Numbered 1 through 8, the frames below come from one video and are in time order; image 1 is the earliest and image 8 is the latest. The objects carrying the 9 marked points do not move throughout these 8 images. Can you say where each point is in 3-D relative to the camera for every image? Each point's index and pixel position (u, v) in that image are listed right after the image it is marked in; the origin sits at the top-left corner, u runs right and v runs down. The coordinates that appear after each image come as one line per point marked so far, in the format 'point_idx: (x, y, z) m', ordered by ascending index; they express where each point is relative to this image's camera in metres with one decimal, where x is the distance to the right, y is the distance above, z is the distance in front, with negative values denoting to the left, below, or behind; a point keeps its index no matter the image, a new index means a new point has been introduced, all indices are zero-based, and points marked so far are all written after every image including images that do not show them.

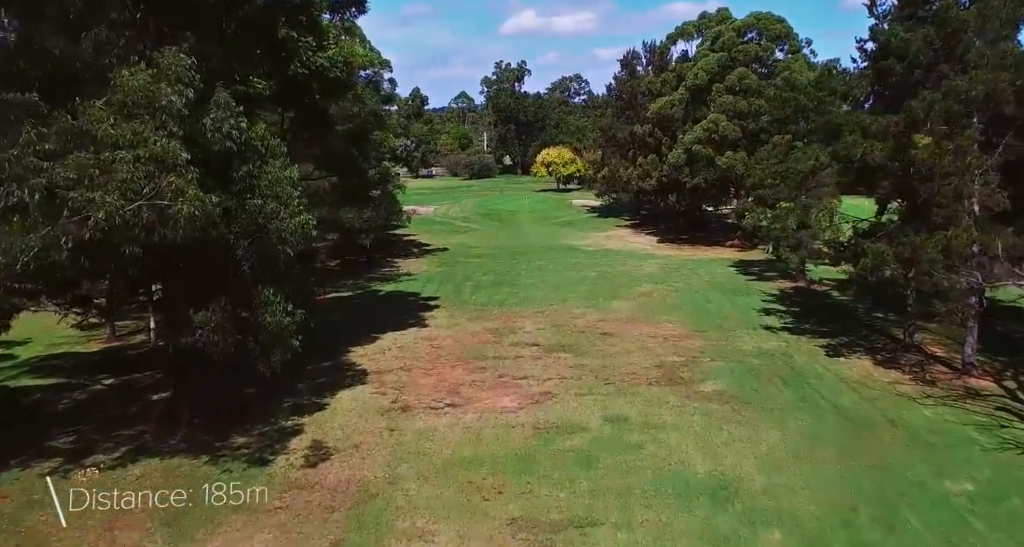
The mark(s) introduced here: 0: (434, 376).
0: (-1.5, -2.0, +13.0) m
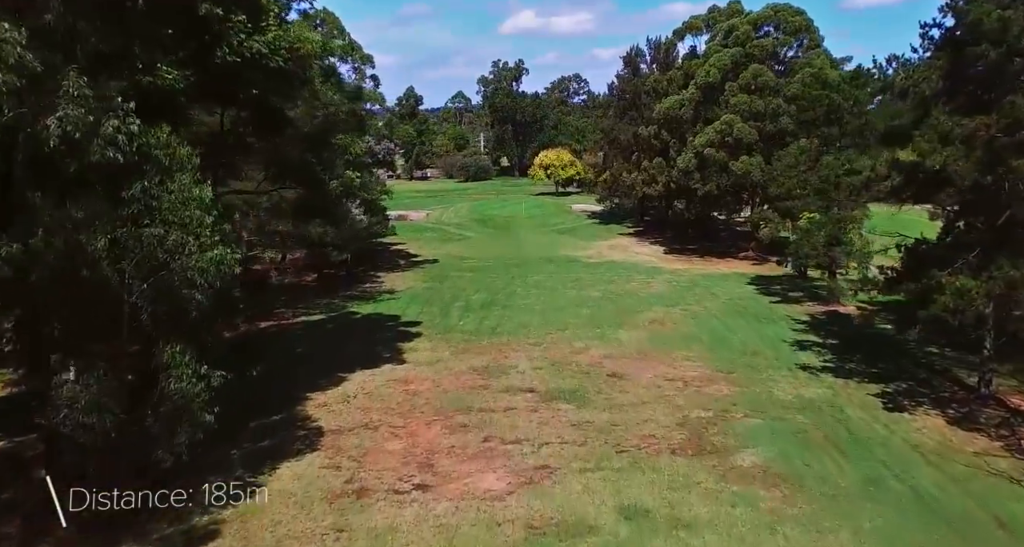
0: (-1.7, -2.5, +10.5) m
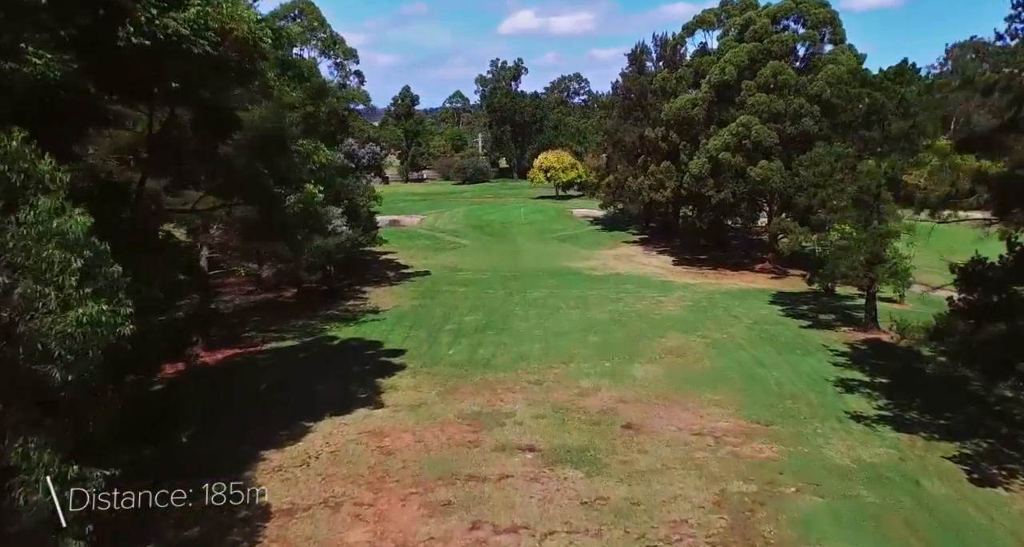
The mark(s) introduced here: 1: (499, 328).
0: (-1.7, -3.1, +8.3) m
1: (-0.3, -1.5, +18.4) m
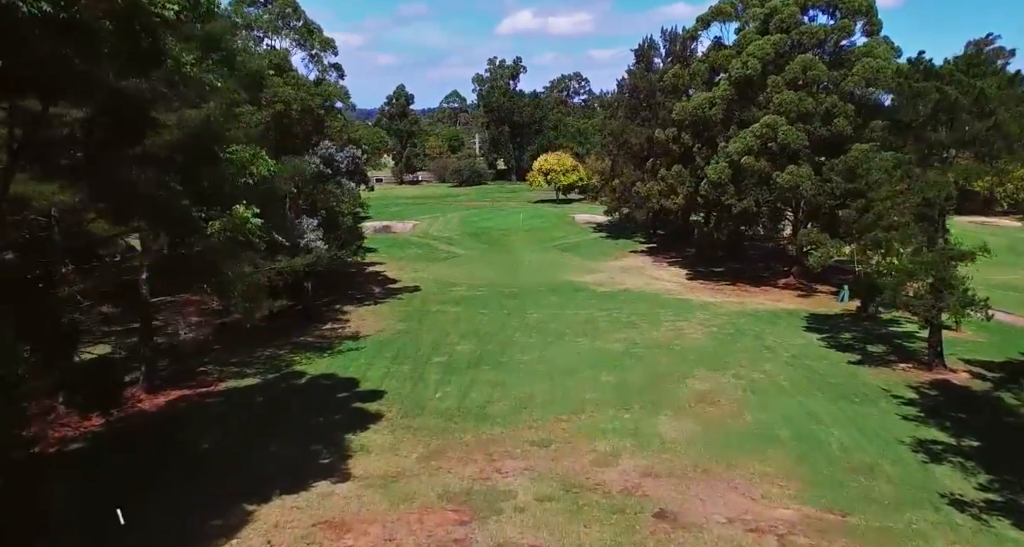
0: (-1.7, -3.6, +5.7) m
1: (-0.4, -2.1, +15.8) m
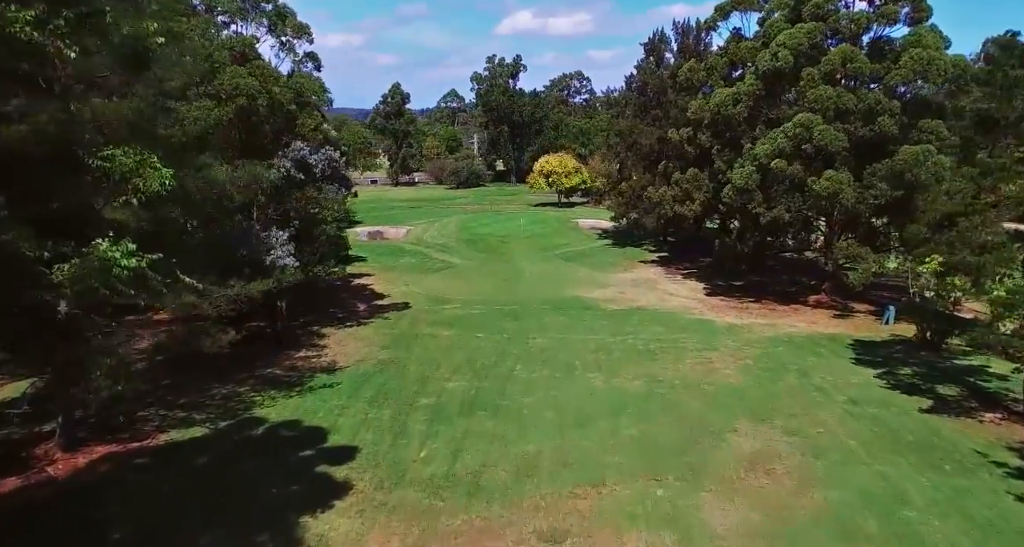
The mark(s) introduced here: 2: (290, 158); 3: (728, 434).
0: (-1.7, -4.1, +3.1) m
1: (-0.3, -2.6, +13.3) m
2: (-5.7, +2.9, +17.4) m
3: (+3.6, -2.7, +11.4) m
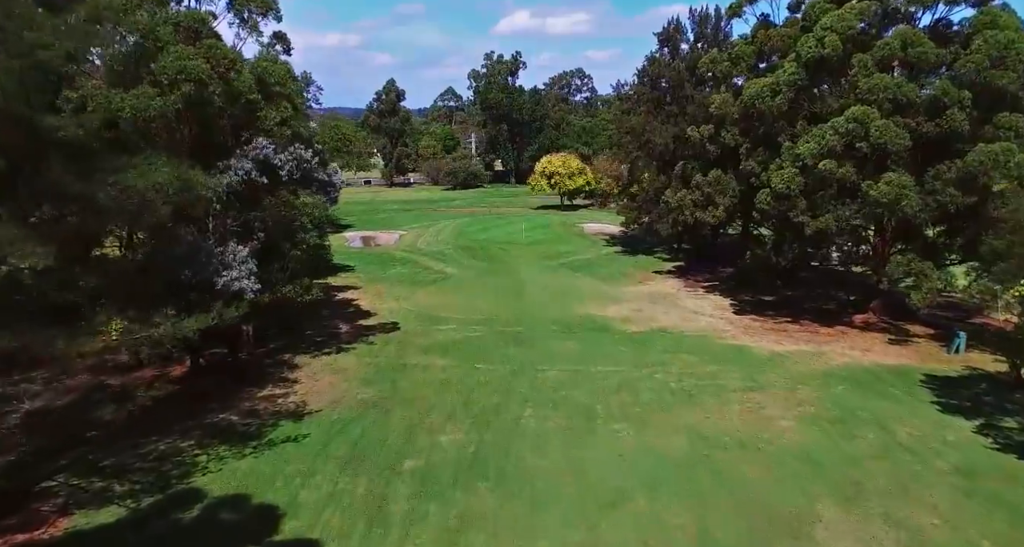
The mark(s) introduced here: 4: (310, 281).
0: (-1.5, -4.6, +0.2) m
1: (-0.2, -3.1, +10.4) m
2: (-5.5, +2.5, +14.5) m
3: (+3.8, -3.1, +8.6) m
4: (-5.1, -0.1, +17.2) m
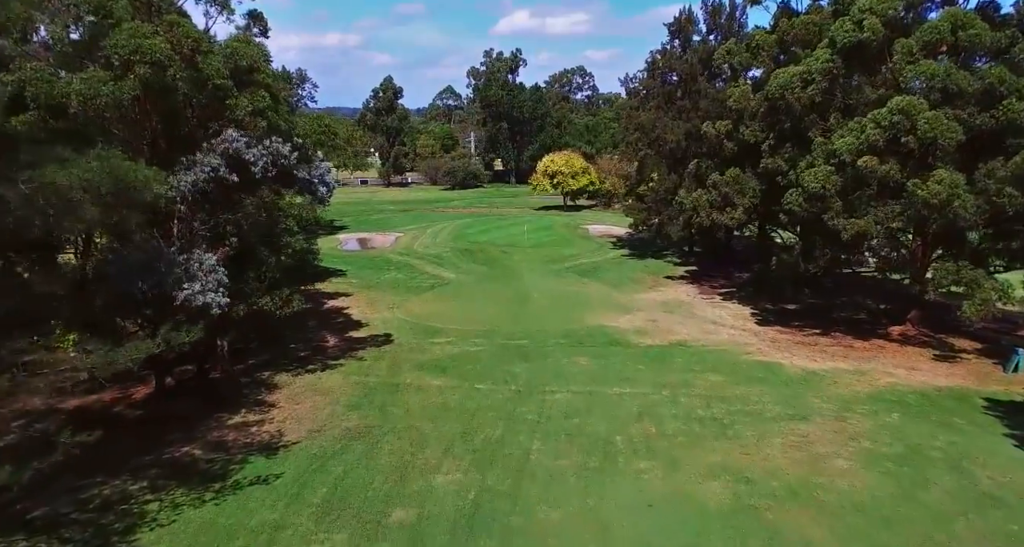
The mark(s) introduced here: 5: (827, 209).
0: (-1.4, -4.8, -1.5) m
1: (-0.1, -3.3, +8.7) m
2: (-5.4, +2.3, +12.7) m
3: (+3.9, -3.3, +6.8) m
4: (-5.0, -0.3, +15.4) m
5: (+7.6, +1.6, +16.5) m
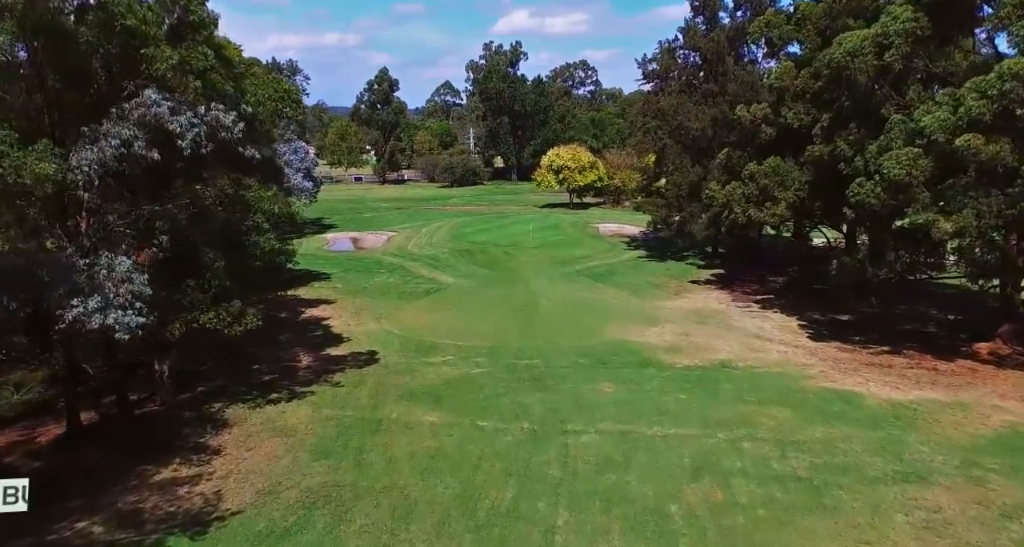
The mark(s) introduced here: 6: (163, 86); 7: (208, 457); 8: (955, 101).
0: (-1.1, -4.9, -4.6) m
1: (+0.1, -3.4, +5.6) m
2: (-5.2, +2.1, +9.6) m
3: (+4.1, -3.5, +3.7) m
4: (-4.8, -0.4, +12.3) m
5: (+7.8, +1.5, +13.4) m
6: (-5.0, +2.7, +10.5) m
7: (-4.7, -2.8, +10.4) m
8: (+8.2, +3.2, +12.7) m
